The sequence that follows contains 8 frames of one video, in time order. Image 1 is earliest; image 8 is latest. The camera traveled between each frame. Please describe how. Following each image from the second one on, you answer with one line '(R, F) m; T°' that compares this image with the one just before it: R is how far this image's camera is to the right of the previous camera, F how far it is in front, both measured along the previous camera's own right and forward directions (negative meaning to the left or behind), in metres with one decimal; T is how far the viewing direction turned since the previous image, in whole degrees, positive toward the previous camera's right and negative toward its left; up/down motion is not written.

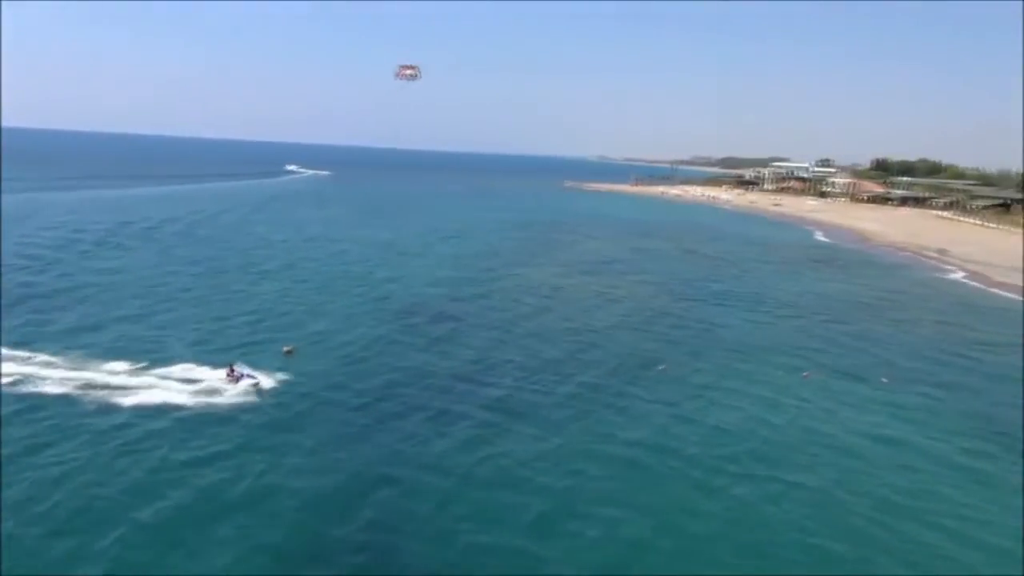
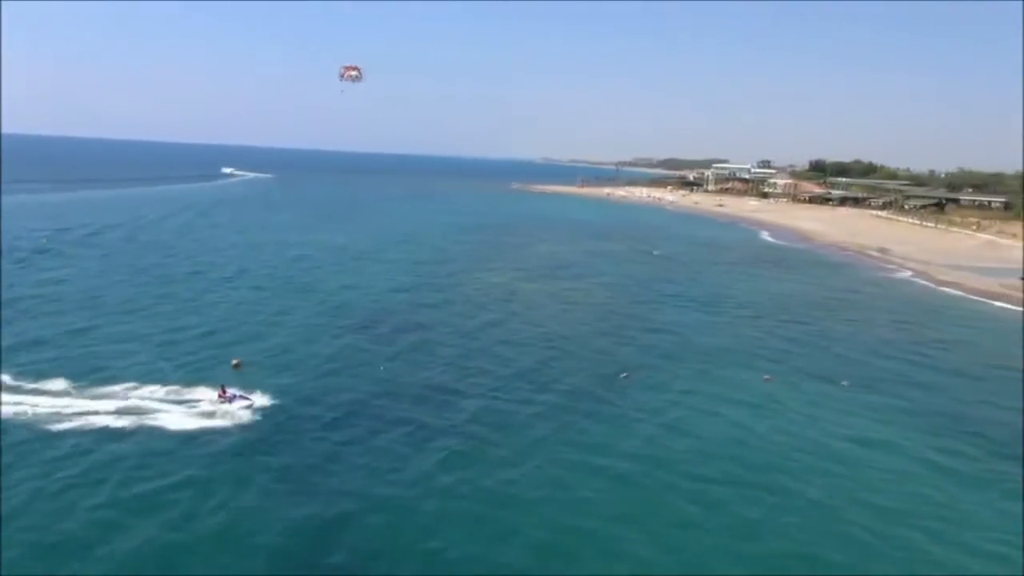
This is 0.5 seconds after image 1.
(-0.8, +0.5) m; +4°
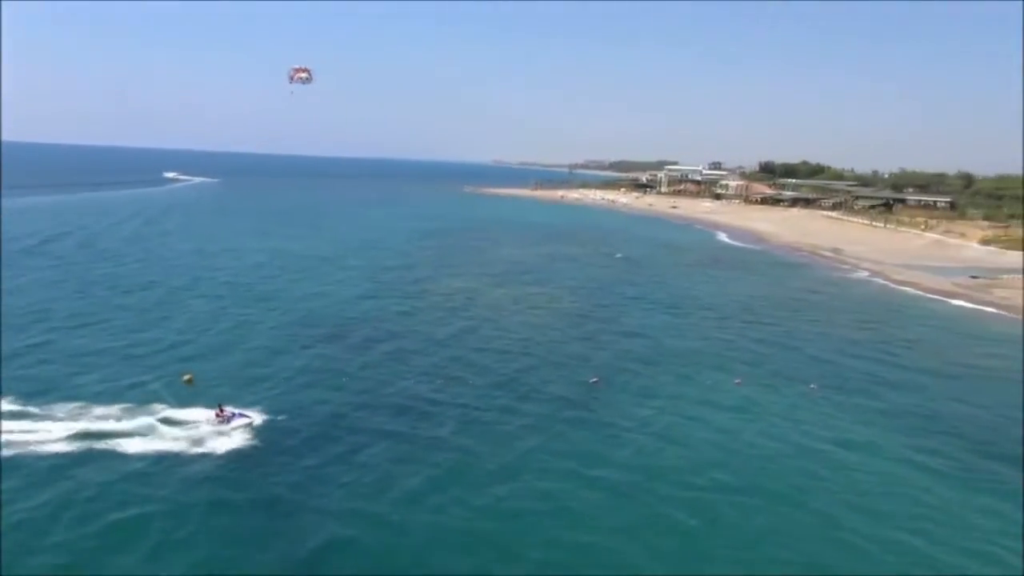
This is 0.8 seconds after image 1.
(-0.7, +0.5) m; +4°
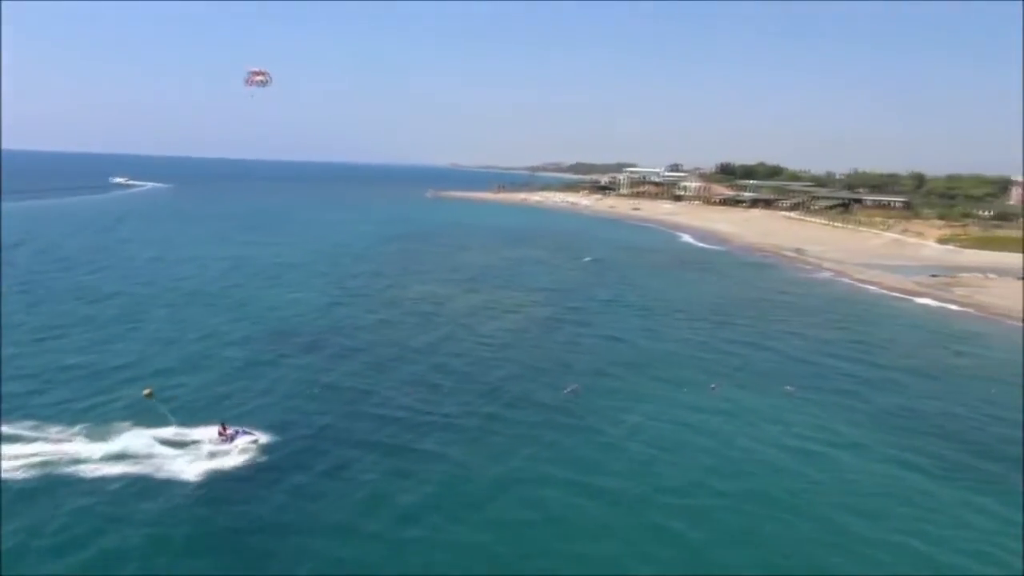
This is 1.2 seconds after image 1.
(-0.6, +0.4) m; +3°
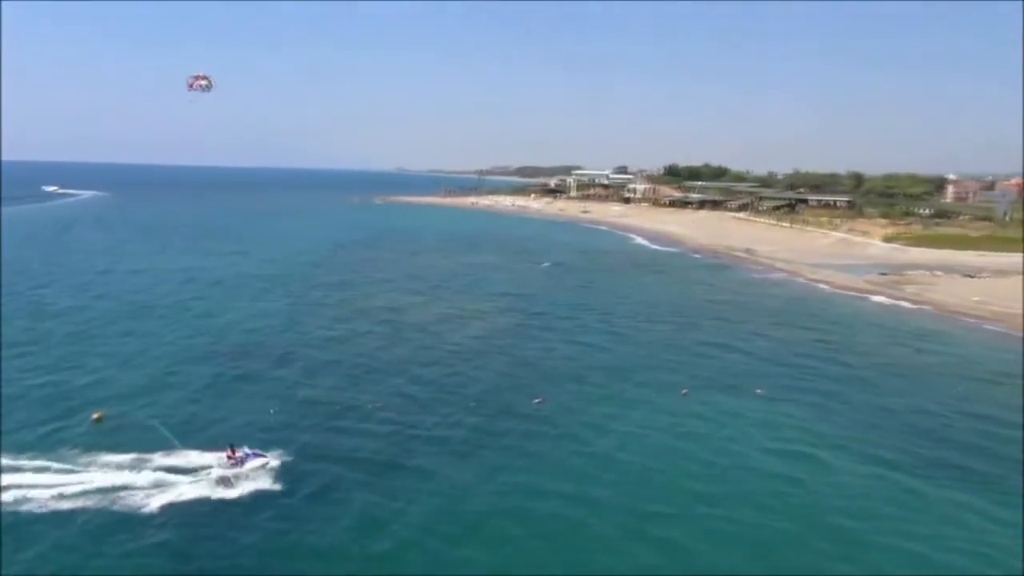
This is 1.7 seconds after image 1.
(-0.7, +0.5) m; +4°
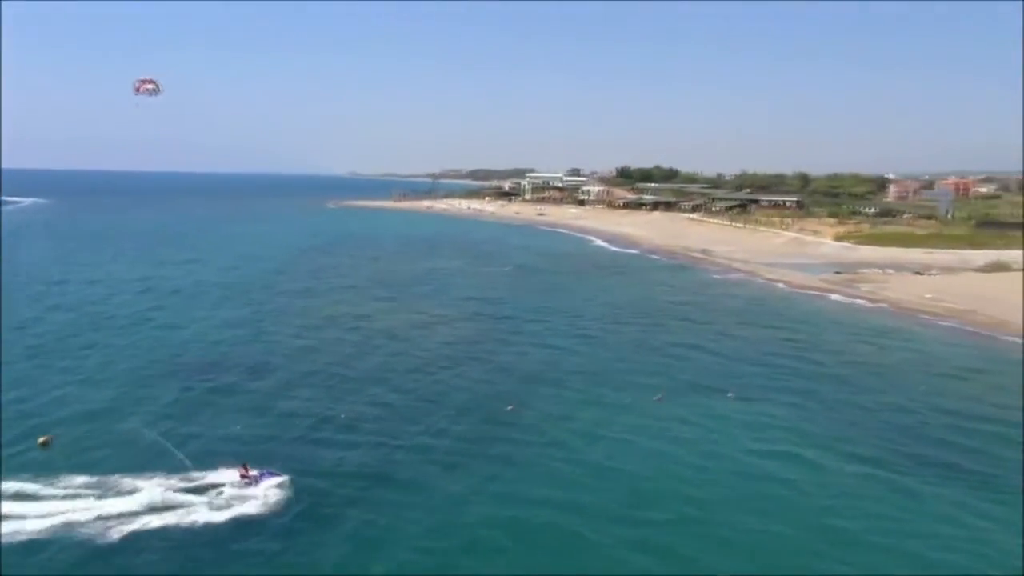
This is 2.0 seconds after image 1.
(-0.8, +0.2) m; +4°
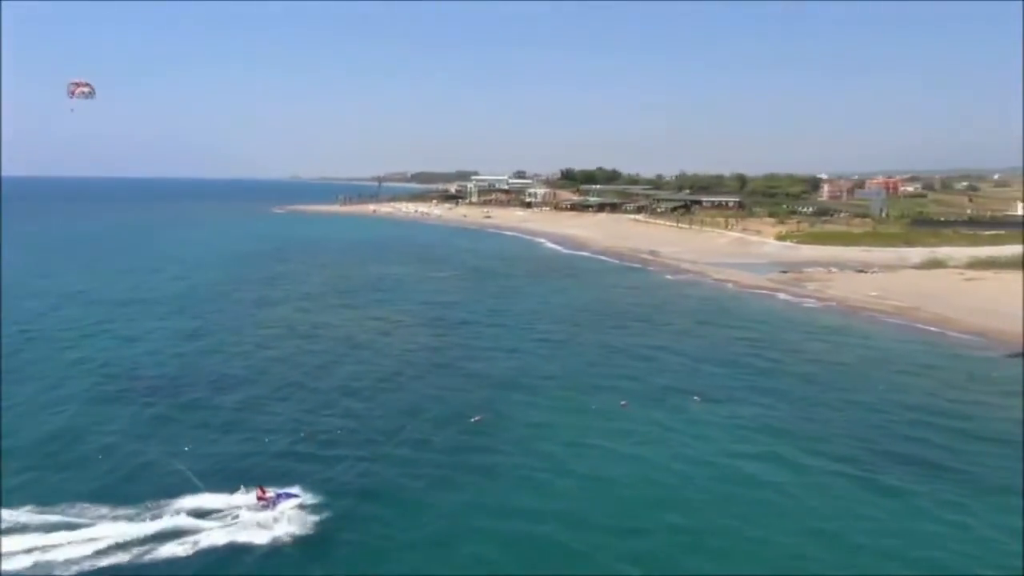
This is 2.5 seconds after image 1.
(-0.8, +0.1) m; +4°
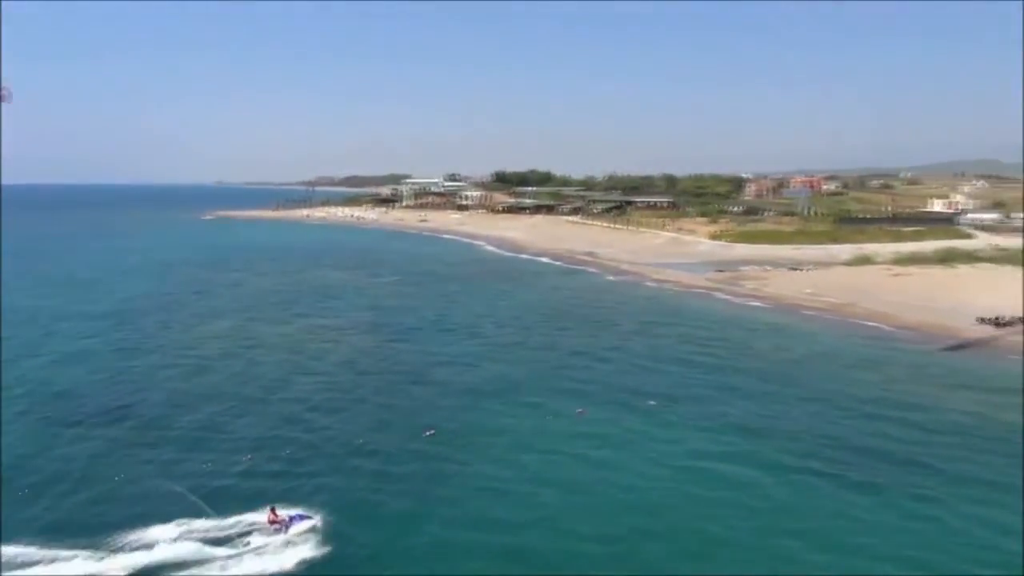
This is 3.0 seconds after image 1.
(-0.8, +0.2) m; +5°
